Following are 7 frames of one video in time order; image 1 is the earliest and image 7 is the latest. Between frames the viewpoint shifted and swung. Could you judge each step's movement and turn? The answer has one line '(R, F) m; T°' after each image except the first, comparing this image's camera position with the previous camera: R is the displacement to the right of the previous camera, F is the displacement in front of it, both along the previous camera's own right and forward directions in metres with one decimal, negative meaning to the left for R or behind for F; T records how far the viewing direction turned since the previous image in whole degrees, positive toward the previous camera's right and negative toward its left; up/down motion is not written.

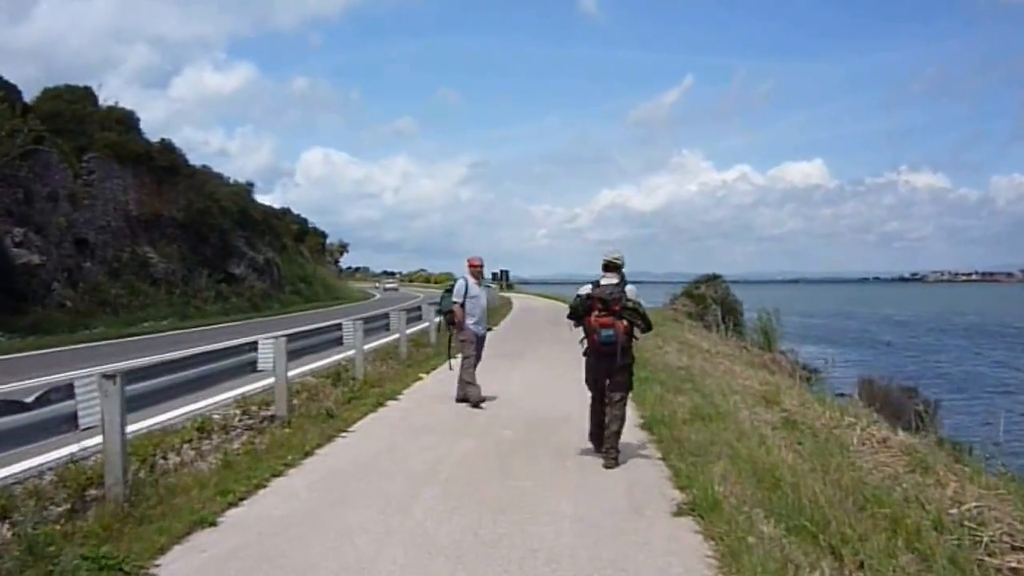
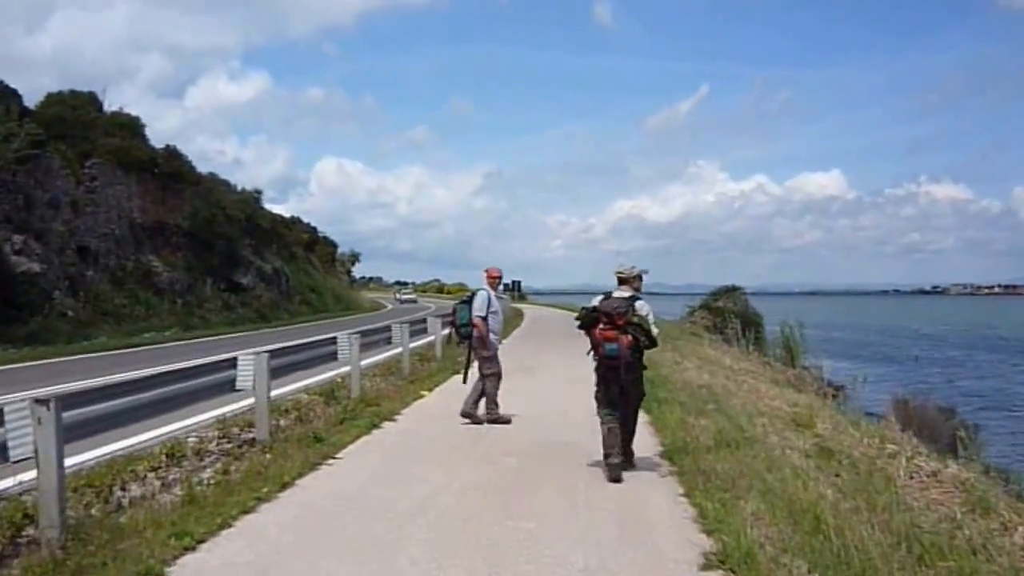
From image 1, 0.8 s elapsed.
(+0.1, +1.2) m; -1°
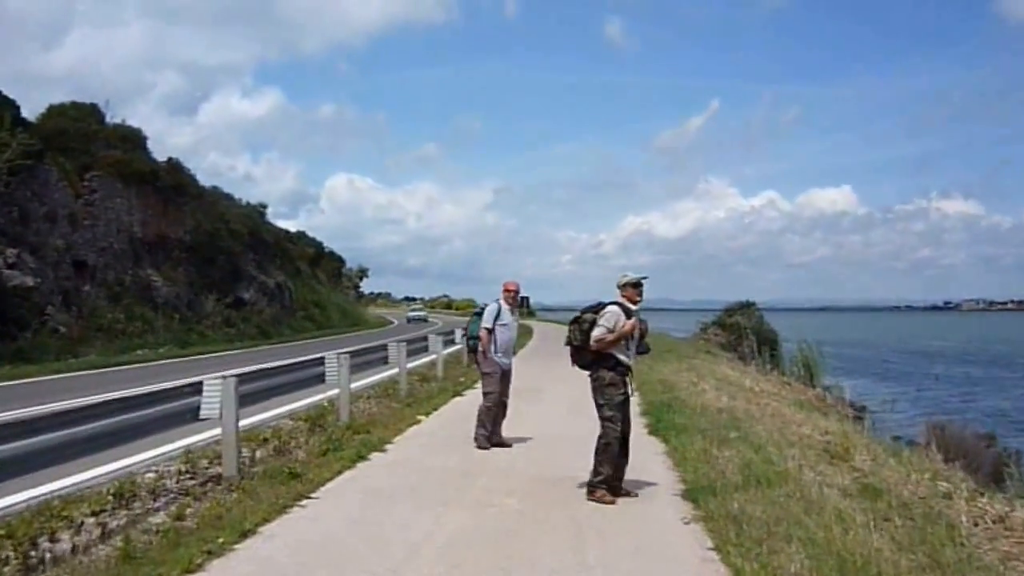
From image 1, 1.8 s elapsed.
(+0.1, +1.4) m; 0°
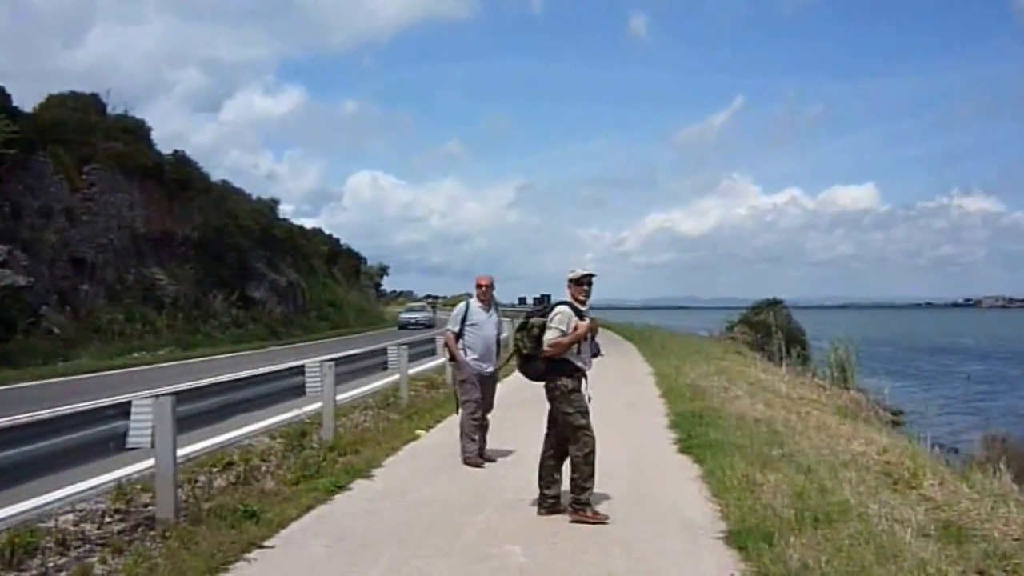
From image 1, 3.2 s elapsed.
(+0.1, +1.9) m; -1°
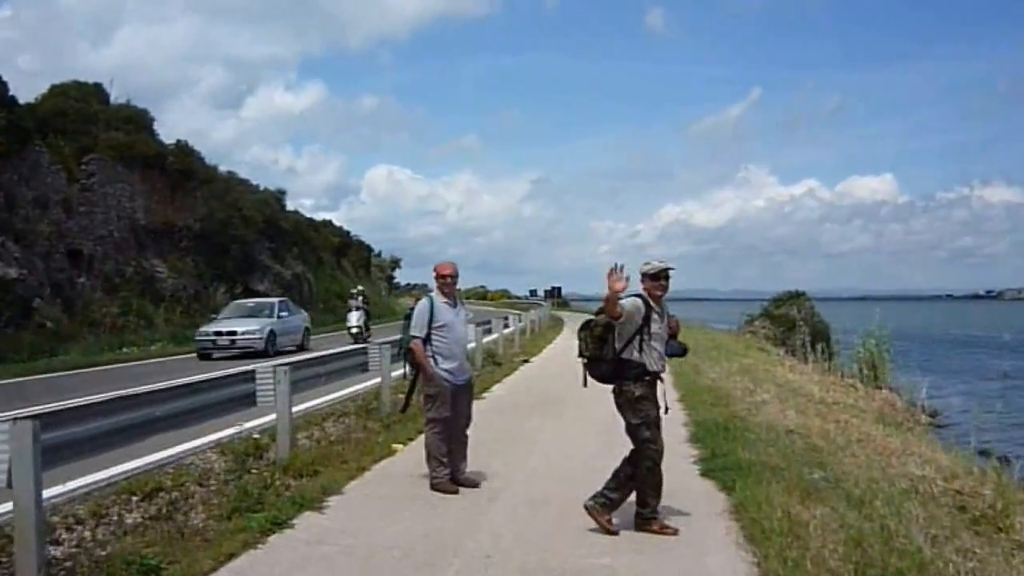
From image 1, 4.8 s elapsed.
(+0.2, +2.0) m; -1°
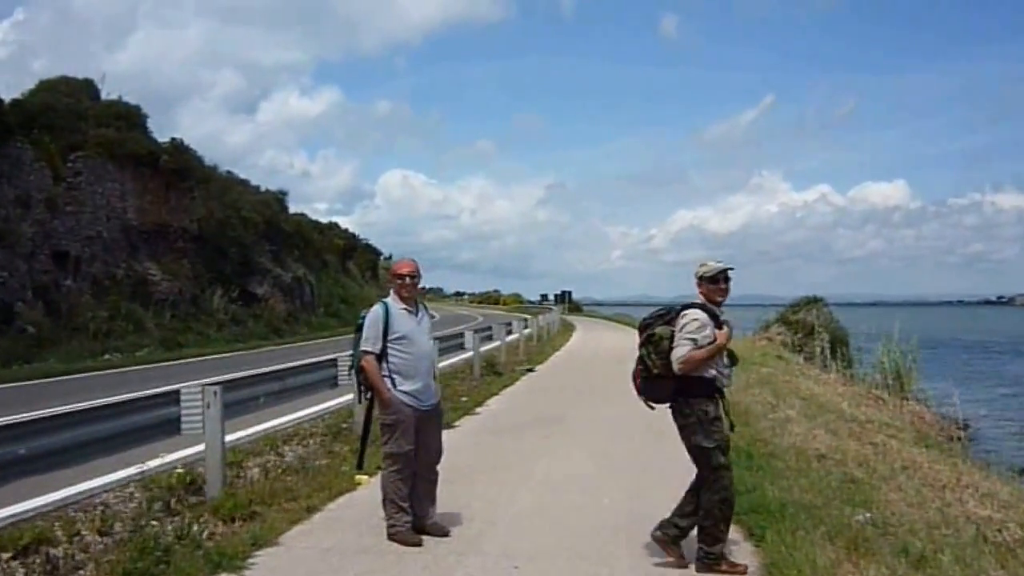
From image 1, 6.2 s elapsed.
(+0.2, +1.9) m; -1°
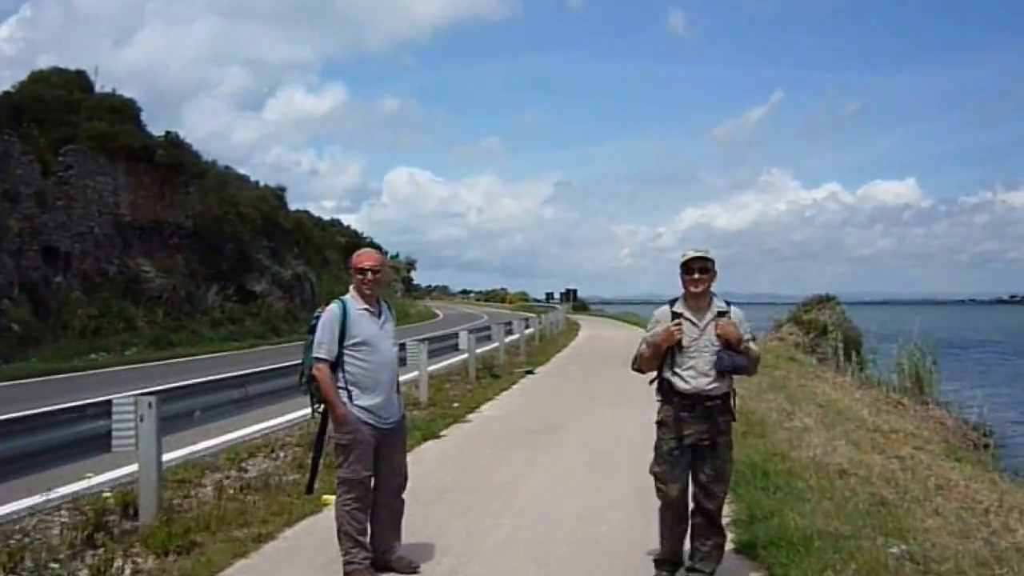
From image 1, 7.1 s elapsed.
(+0.2, +1.2) m; 0°
